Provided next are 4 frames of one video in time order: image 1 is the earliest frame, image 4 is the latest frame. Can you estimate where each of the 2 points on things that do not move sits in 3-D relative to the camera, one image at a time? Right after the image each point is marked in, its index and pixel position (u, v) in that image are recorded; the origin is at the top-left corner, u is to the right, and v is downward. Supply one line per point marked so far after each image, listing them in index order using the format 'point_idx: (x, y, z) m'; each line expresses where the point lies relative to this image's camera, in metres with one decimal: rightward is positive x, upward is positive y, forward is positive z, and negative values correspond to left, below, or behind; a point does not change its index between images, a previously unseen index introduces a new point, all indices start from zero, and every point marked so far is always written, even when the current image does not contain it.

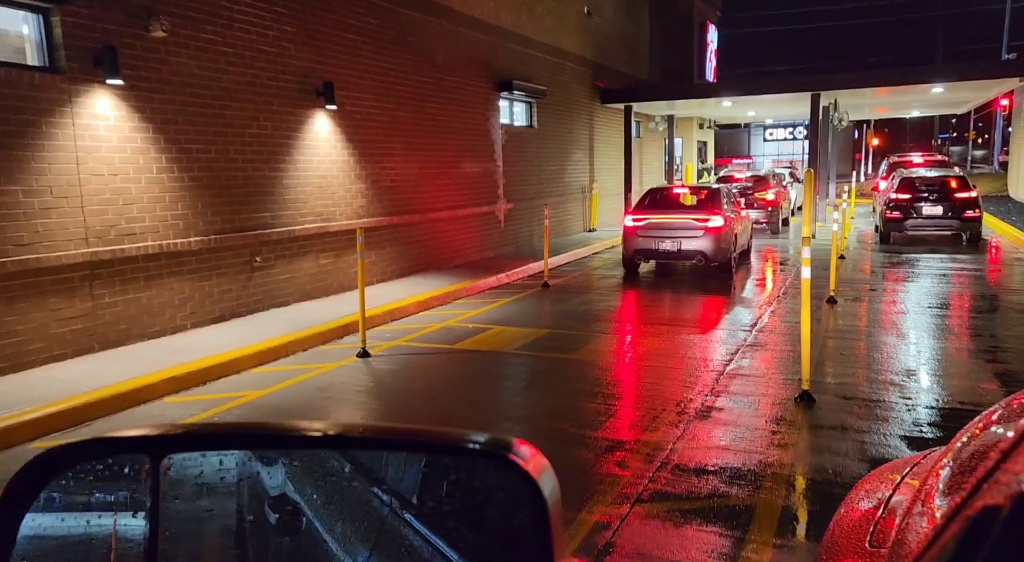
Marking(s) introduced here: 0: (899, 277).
0: (+8.8, +0.1, +19.2) m
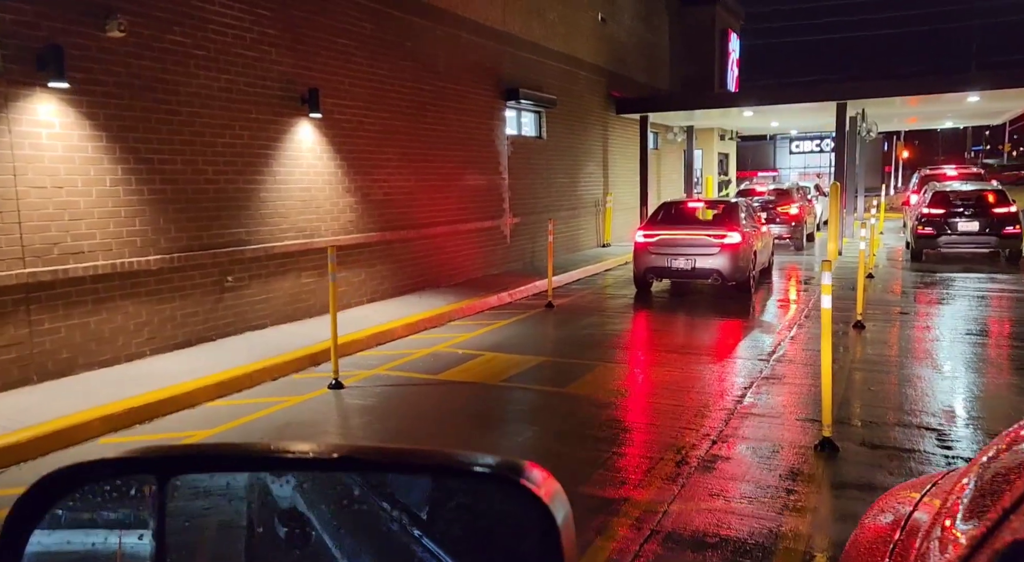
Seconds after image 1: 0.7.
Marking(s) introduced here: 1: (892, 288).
0: (+9.0, -0.4, +18.1) m
1: (+8.9, -0.3, +19.8) m
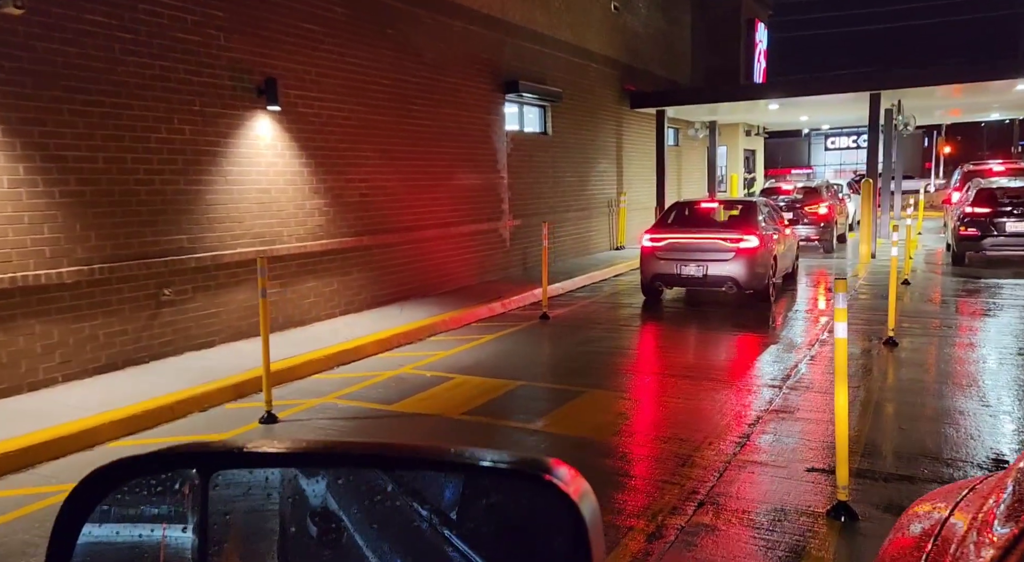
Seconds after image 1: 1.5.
0: (+9.5, -0.4, +17.4) m
1: (+9.4, -0.2, +19.1) m
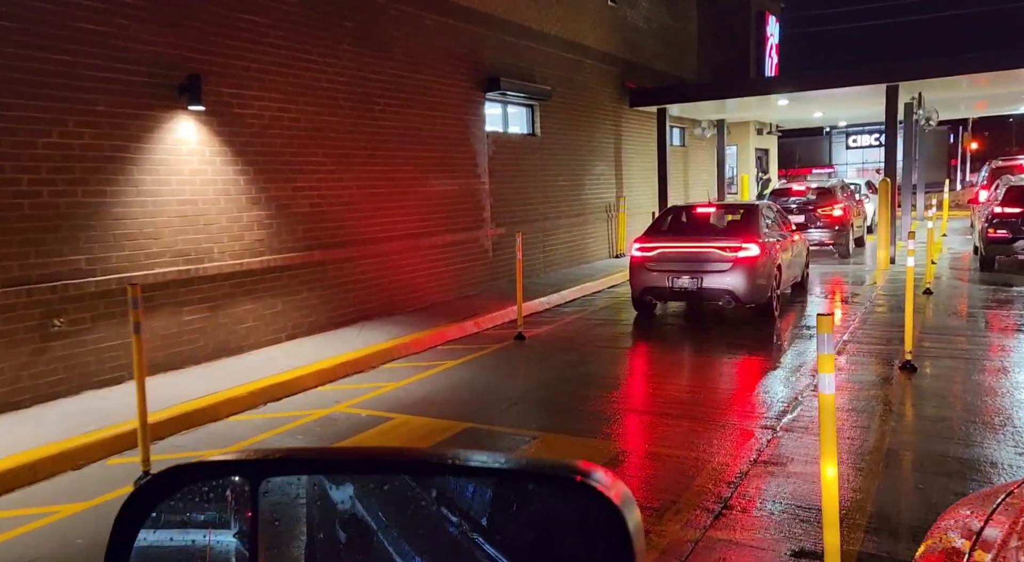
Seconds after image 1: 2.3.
0: (+10.2, -0.2, +17.8) m
1: (+10.2, -0.1, +19.5) m
